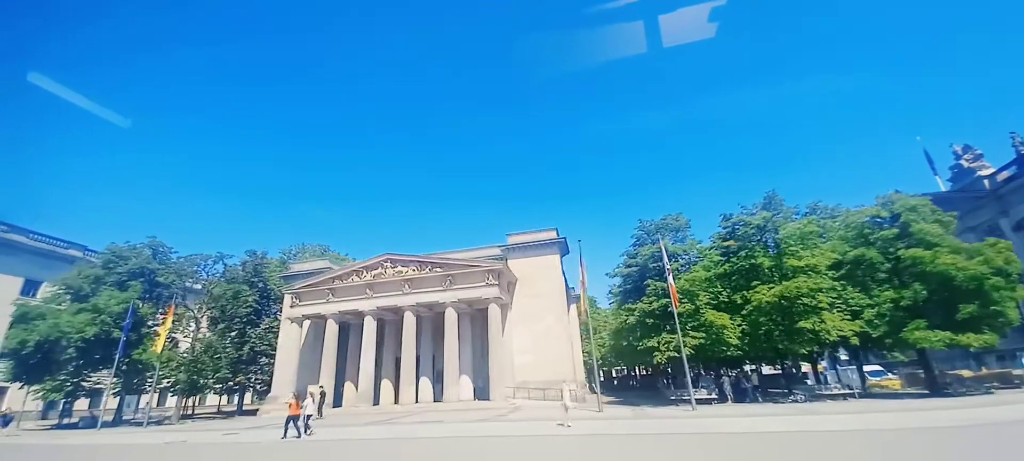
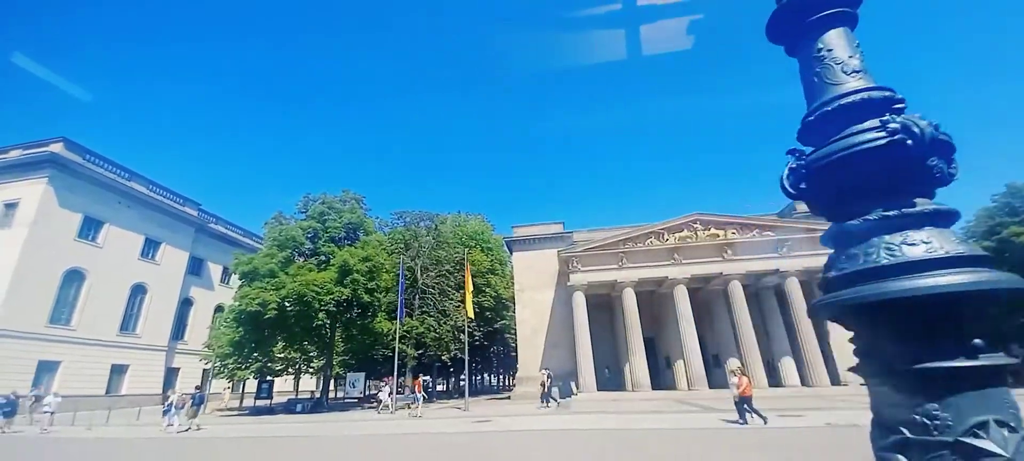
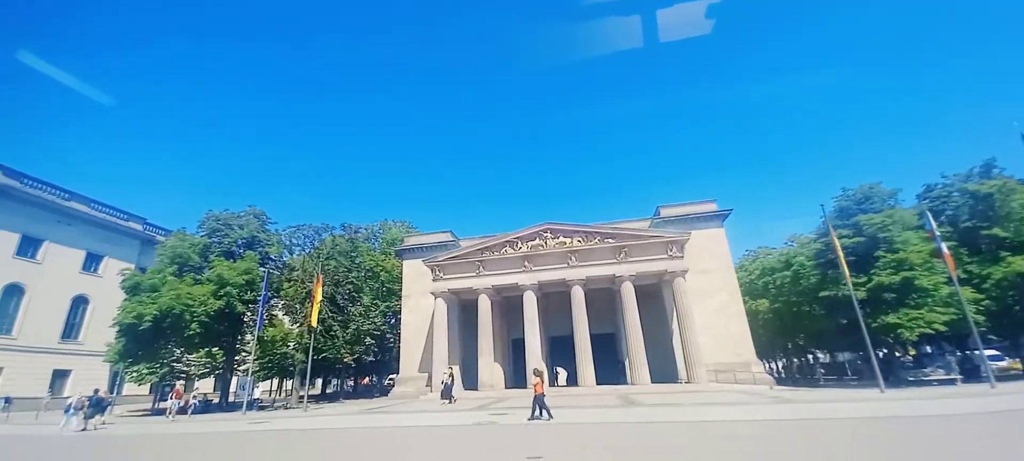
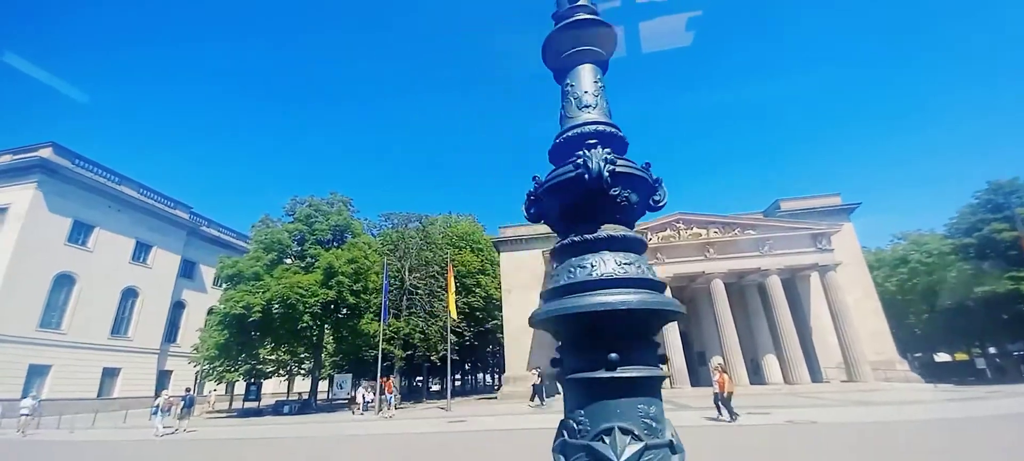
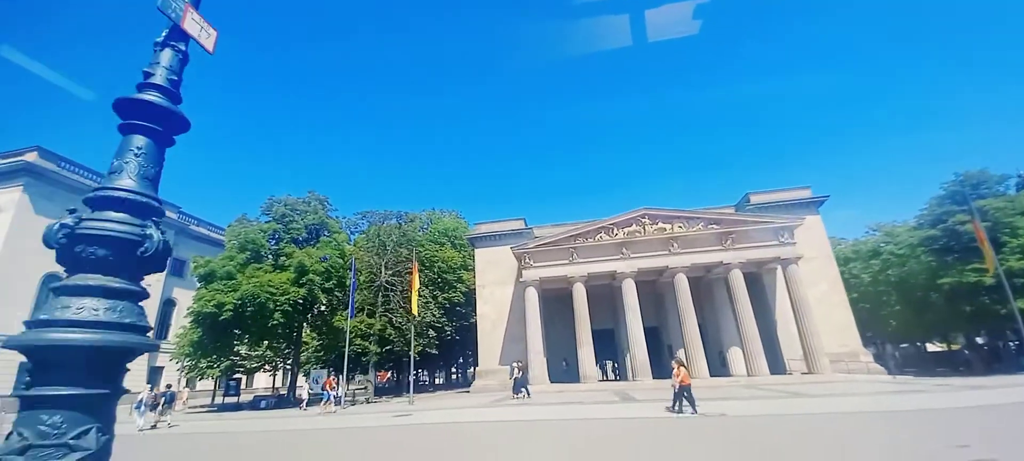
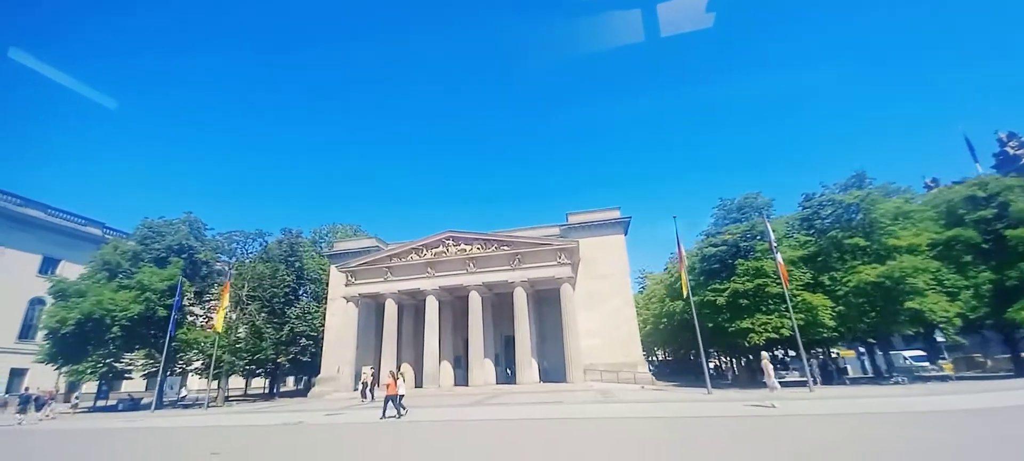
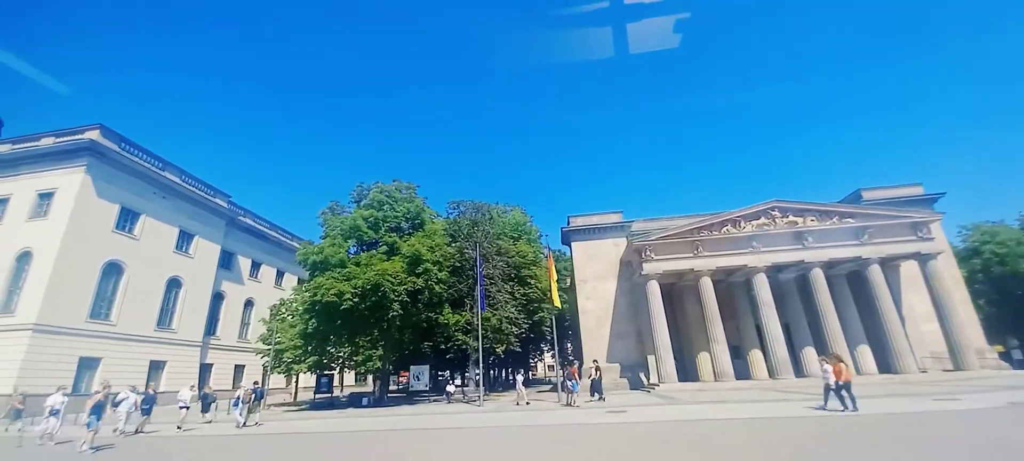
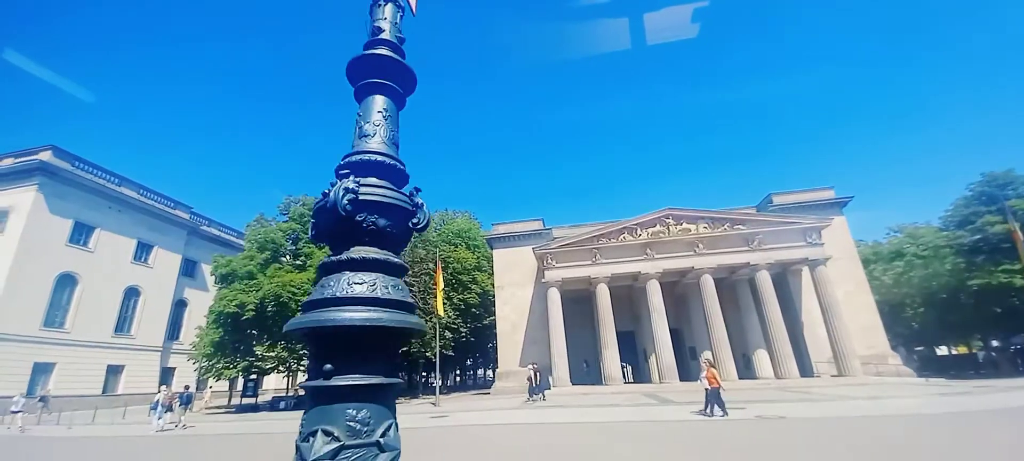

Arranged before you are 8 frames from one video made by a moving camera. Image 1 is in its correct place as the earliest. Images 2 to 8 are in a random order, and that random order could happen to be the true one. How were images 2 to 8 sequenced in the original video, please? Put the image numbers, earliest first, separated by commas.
6, 3, 5, 8, 4, 2, 7
